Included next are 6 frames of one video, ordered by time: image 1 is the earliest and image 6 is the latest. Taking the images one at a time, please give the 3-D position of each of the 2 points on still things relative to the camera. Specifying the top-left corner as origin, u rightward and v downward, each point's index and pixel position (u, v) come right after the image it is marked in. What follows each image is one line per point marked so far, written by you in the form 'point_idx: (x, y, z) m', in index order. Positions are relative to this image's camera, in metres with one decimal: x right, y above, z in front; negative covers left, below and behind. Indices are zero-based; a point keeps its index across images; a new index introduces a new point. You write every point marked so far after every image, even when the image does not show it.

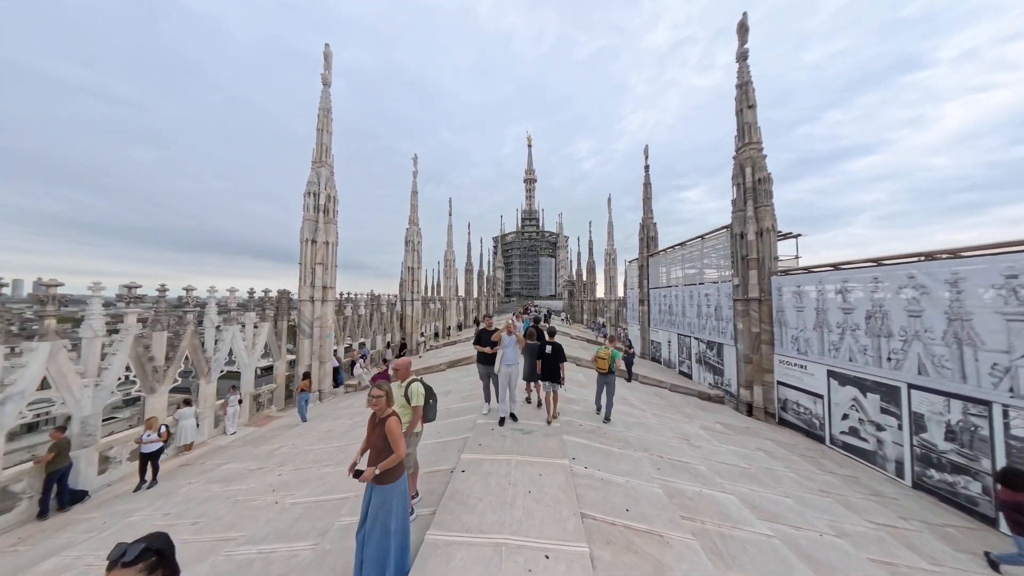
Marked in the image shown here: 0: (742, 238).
0: (+8.5, +1.9, +12.2) m
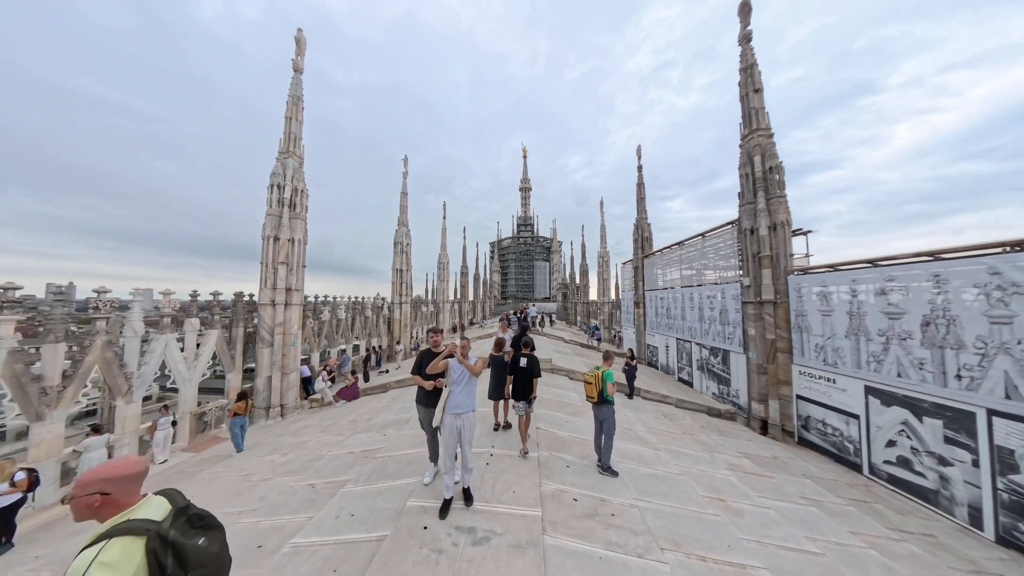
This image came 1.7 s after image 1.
0: (+8.0, +1.8, +11.0) m
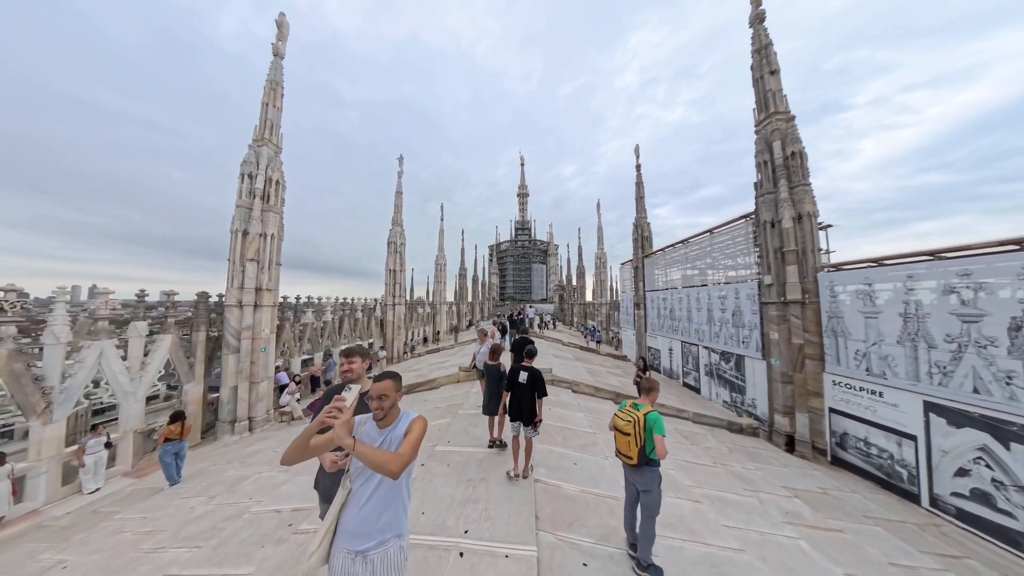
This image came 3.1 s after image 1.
0: (+7.9, +1.8, +9.9) m
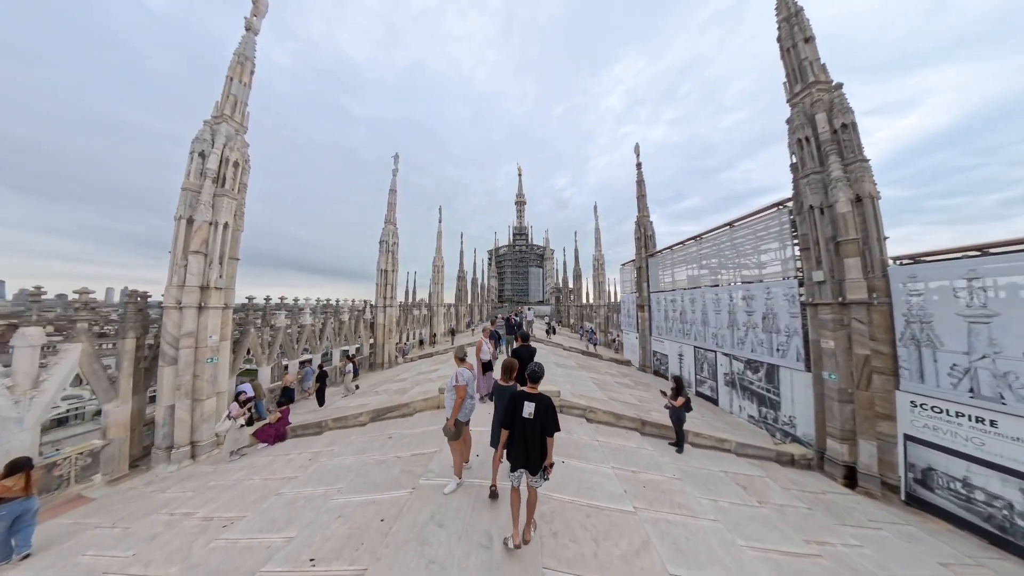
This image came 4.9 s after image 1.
0: (+7.8, +1.9, +8.2) m
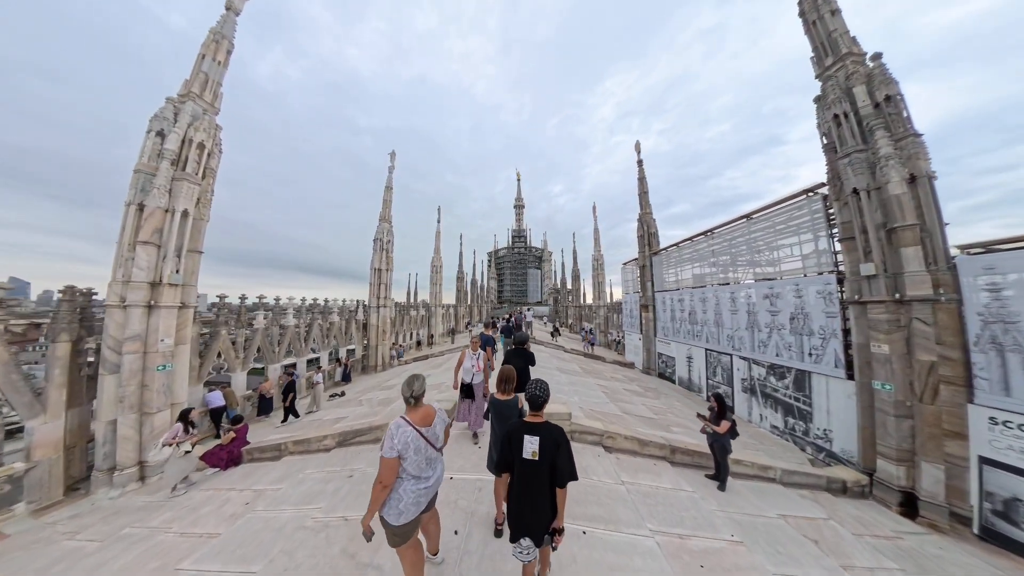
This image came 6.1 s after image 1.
0: (+7.7, +2.0, +7.1) m
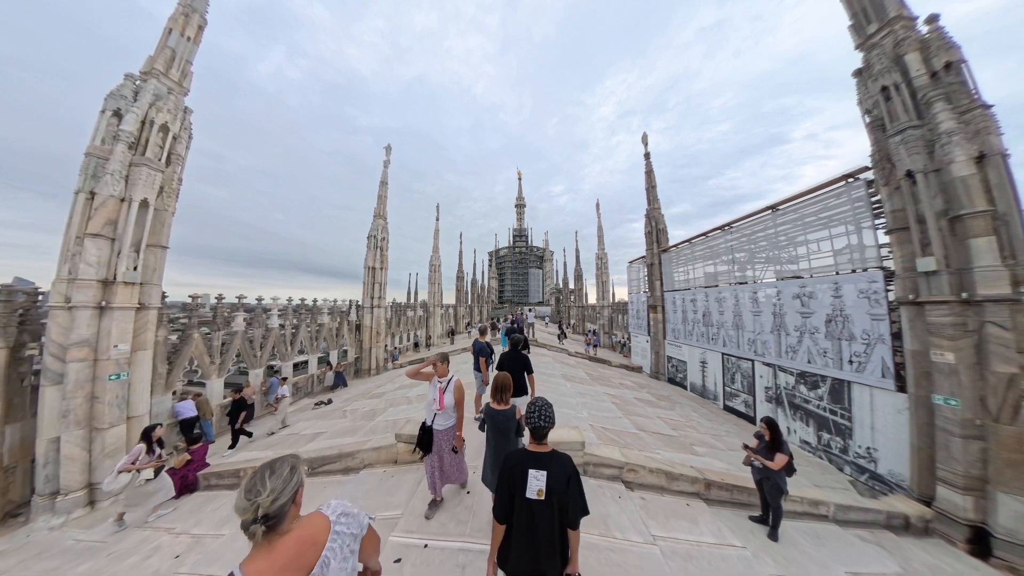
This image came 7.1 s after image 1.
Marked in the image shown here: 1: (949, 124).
0: (+7.7, +2.0, +6.1) m
1: (+7.9, +2.9, +5.9) m
